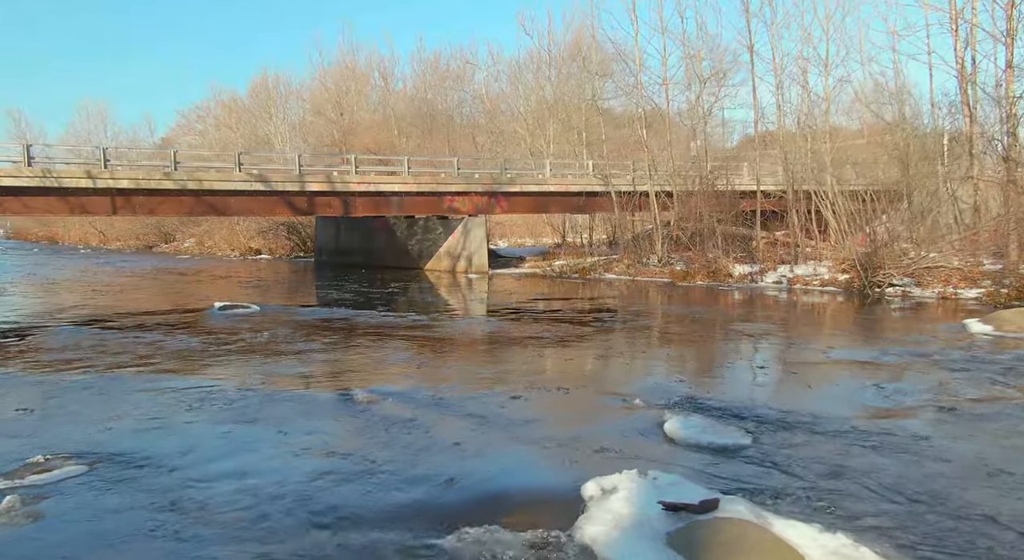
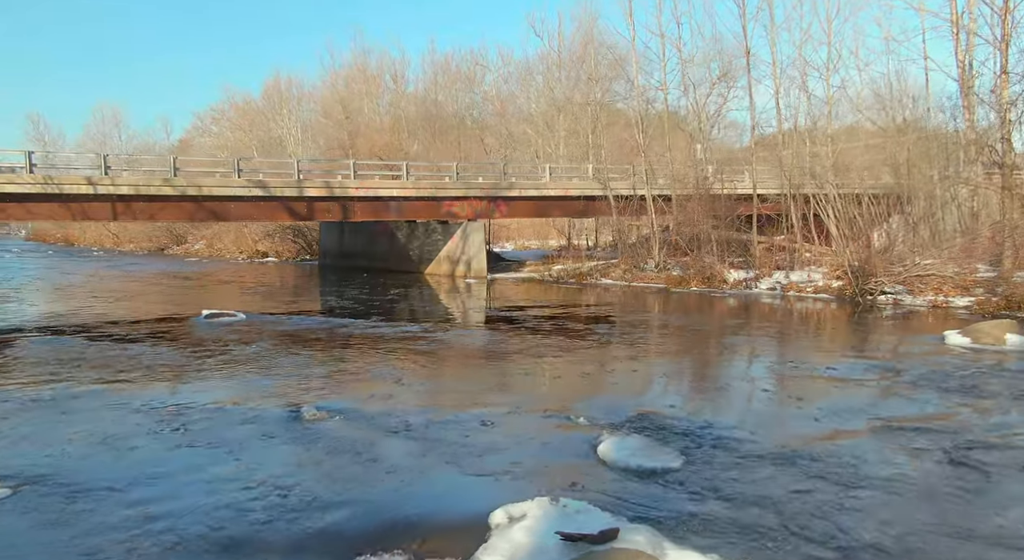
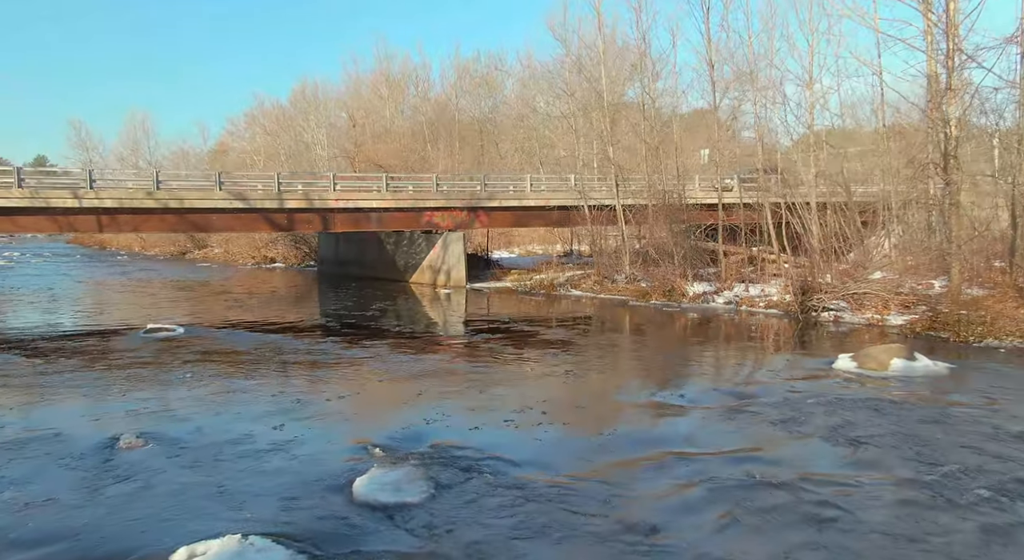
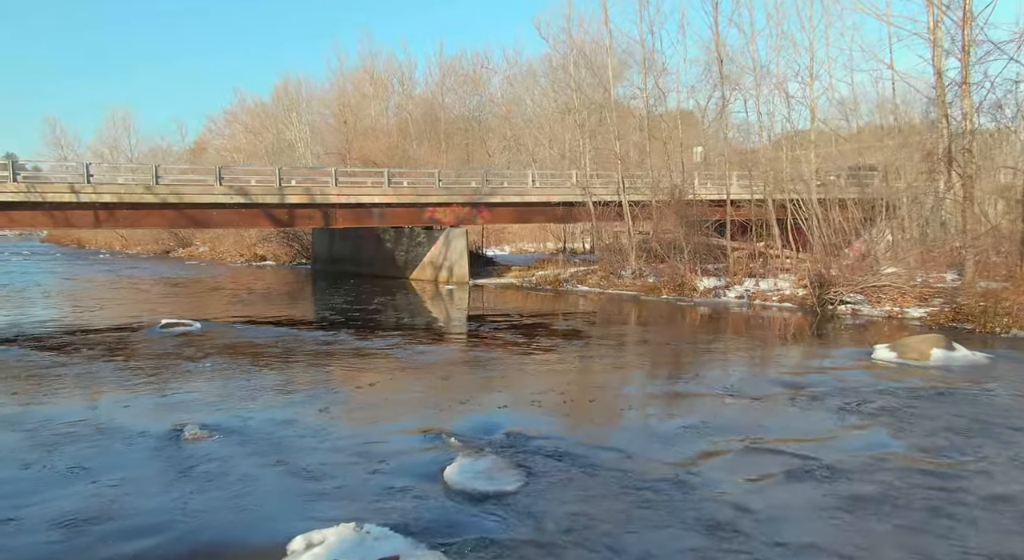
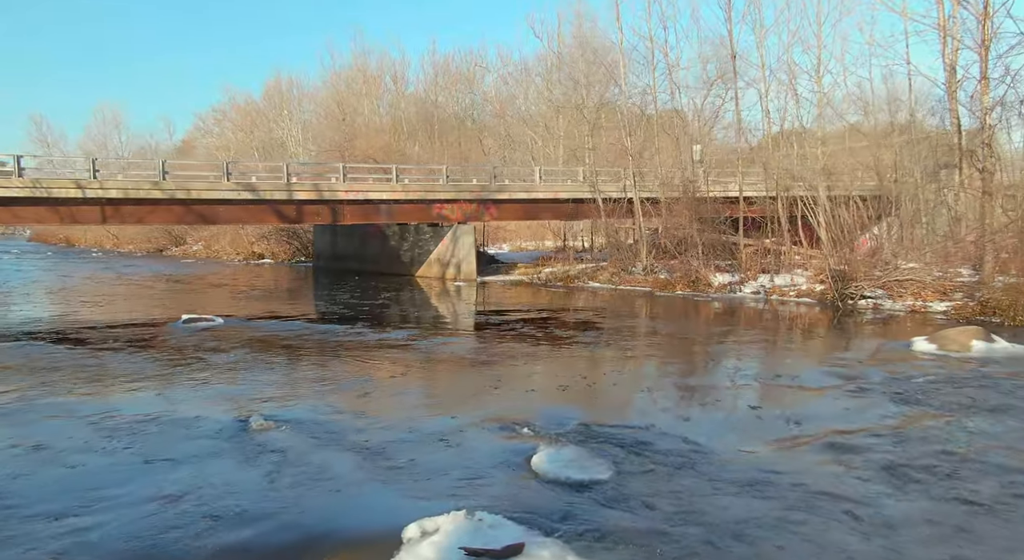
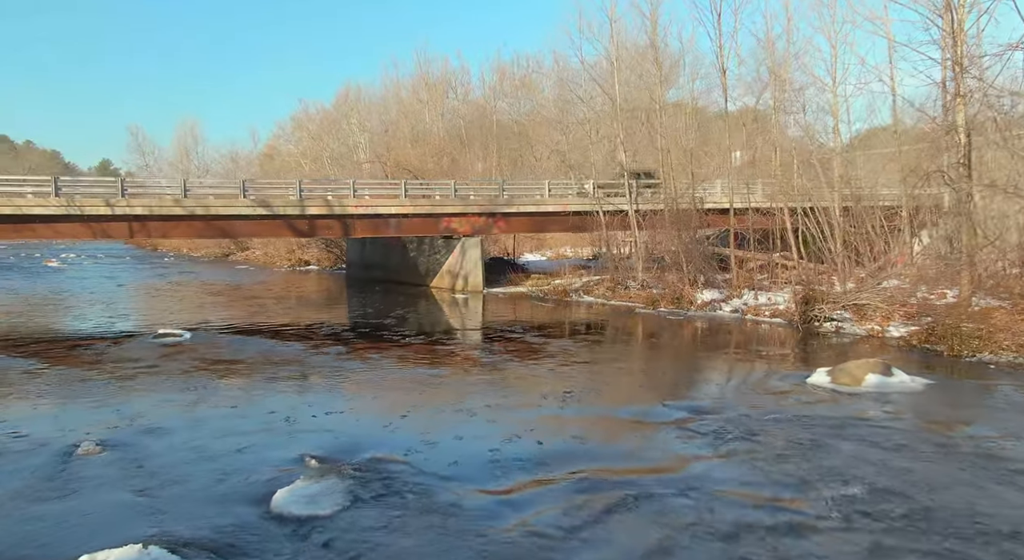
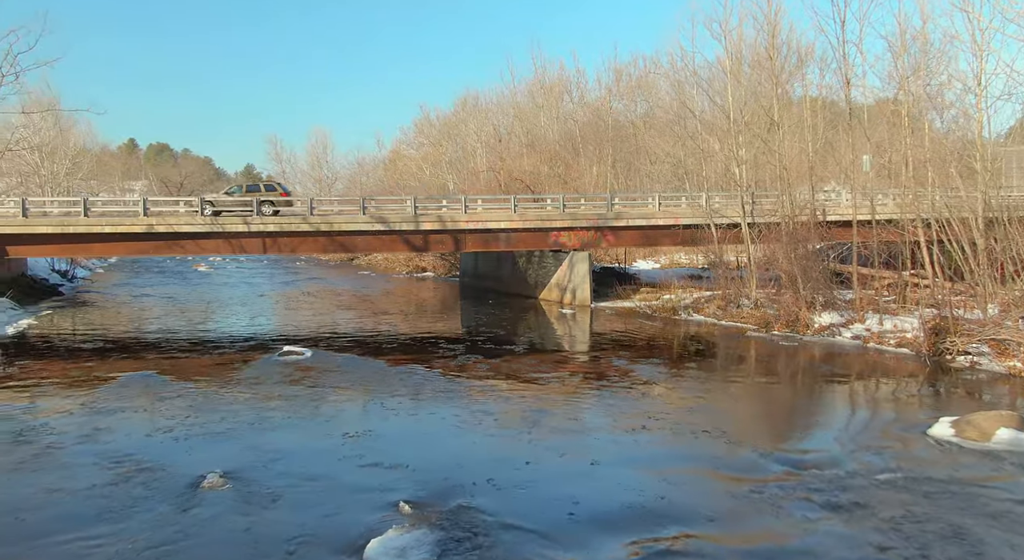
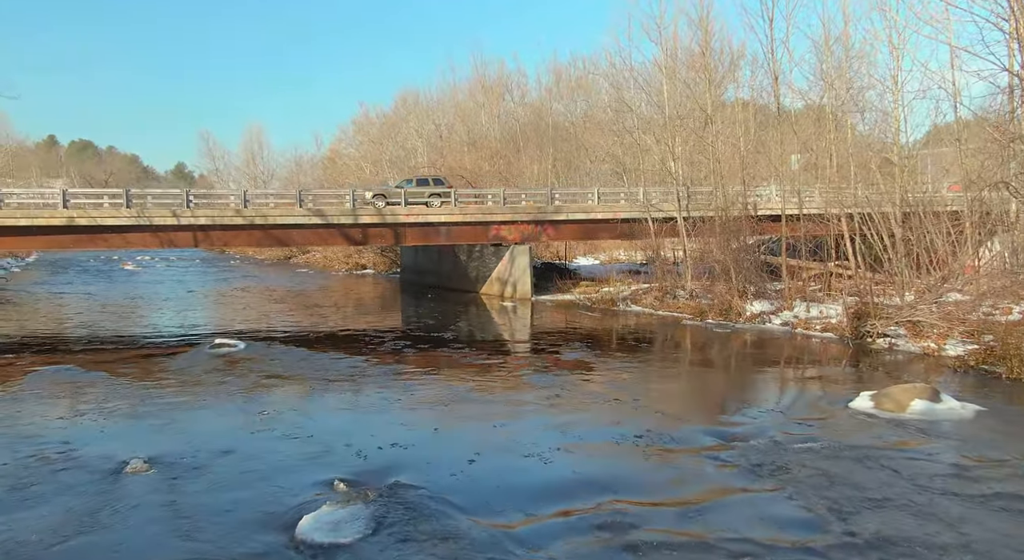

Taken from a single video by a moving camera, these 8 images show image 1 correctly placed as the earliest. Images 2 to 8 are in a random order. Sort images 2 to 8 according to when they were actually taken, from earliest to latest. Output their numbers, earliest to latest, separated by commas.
2, 5, 4, 3, 6, 8, 7
